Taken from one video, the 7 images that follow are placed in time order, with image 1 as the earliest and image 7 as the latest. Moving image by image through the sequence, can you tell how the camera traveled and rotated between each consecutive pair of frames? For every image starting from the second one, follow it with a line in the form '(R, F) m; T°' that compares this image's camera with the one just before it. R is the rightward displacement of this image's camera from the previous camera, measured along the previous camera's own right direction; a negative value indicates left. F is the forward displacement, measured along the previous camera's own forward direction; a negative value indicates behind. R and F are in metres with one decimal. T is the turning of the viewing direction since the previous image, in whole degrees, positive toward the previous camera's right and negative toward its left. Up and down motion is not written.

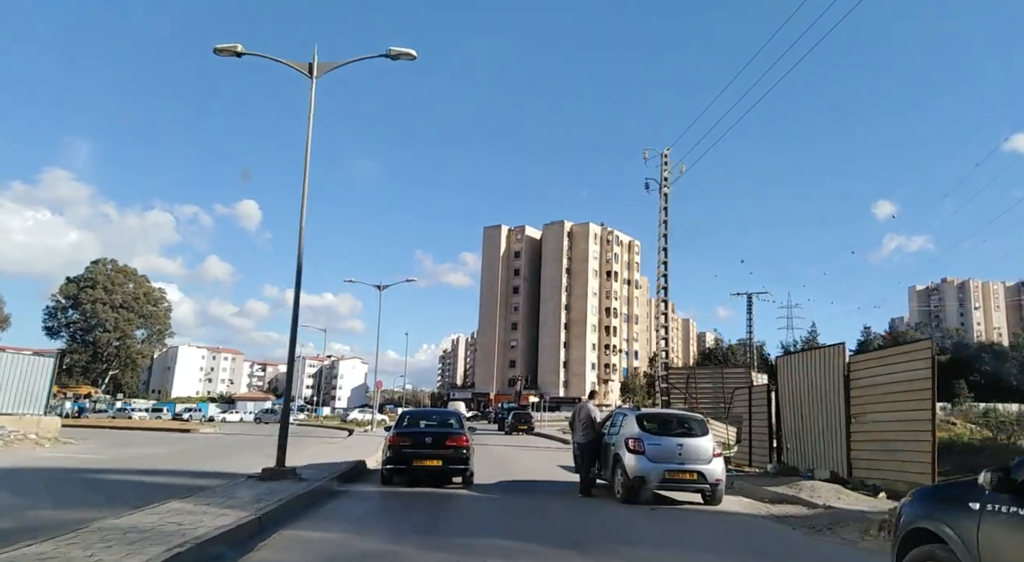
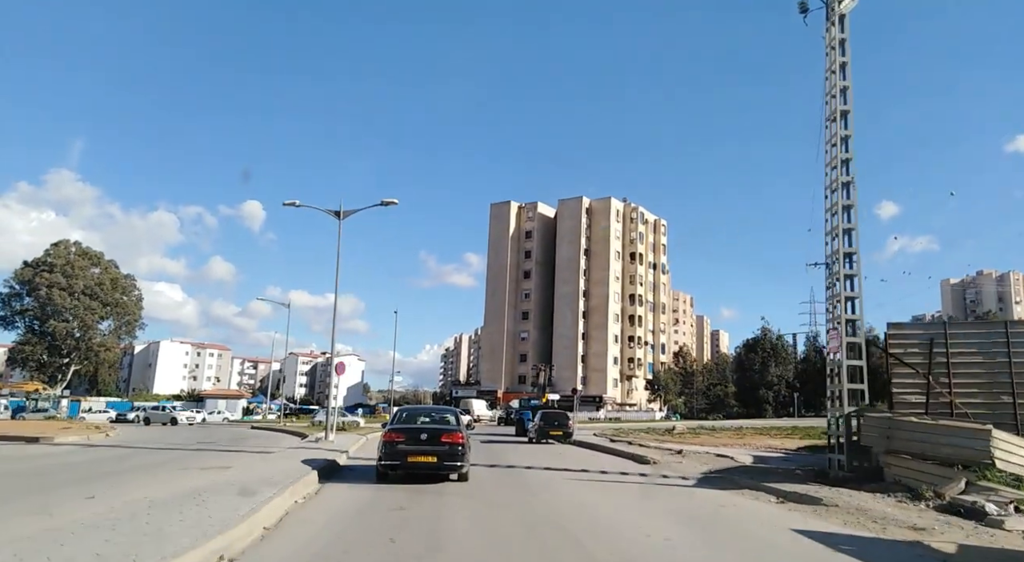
(-0.9, +12.7) m; 0°
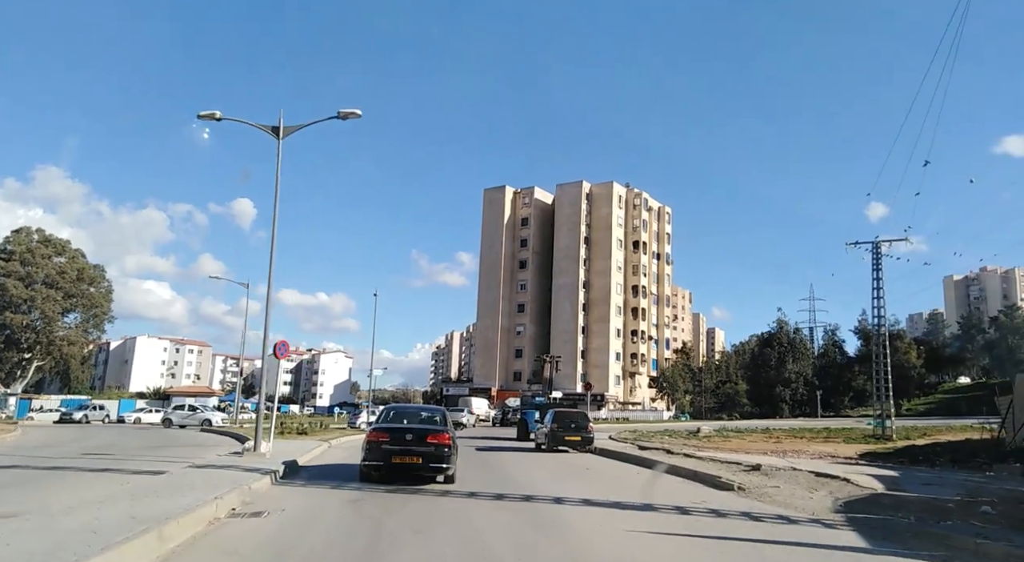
(-0.4, +6.5) m; +1°
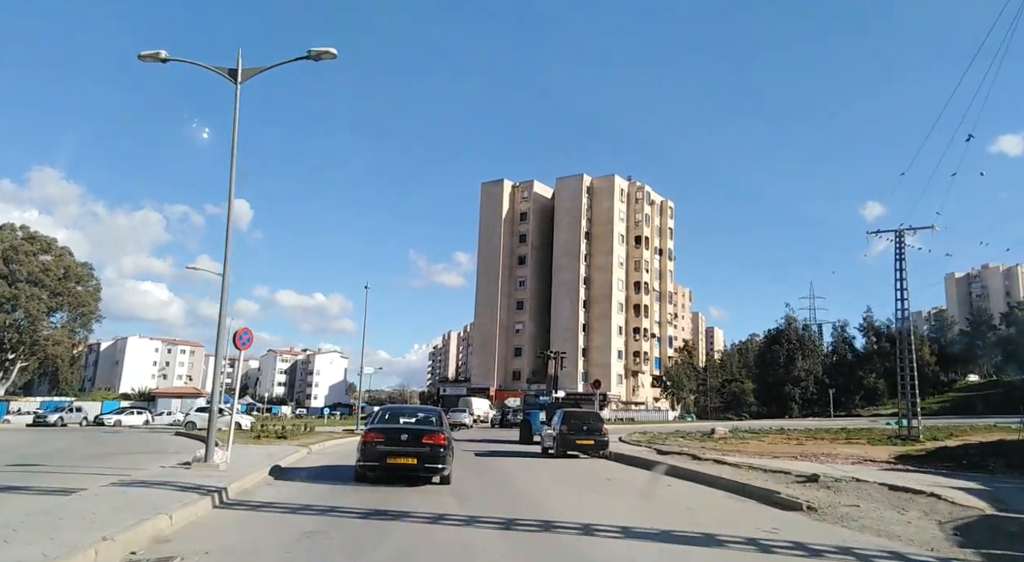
(-0.2, +2.6) m; 0°
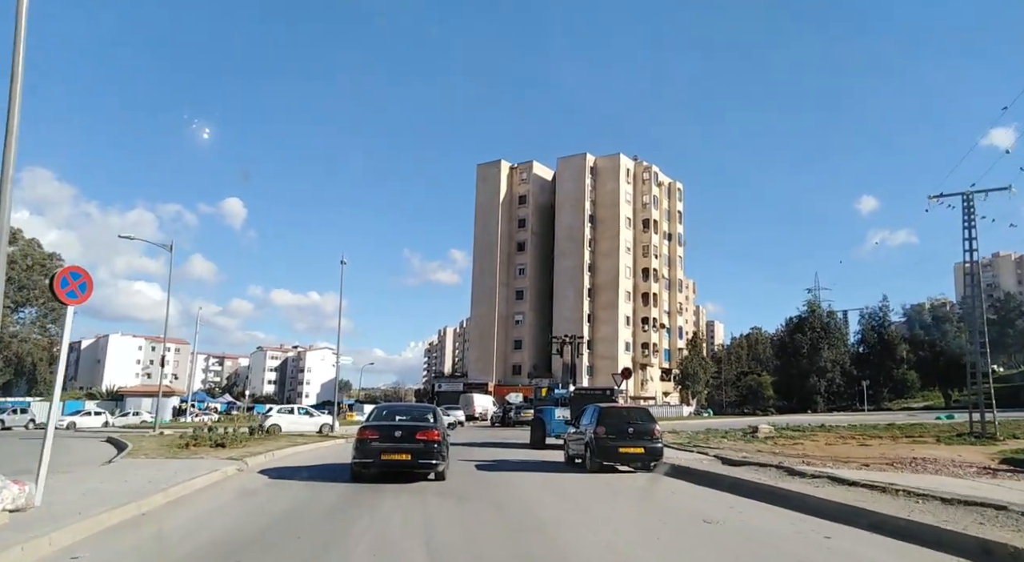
(-0.4, +5.7) m; 0°
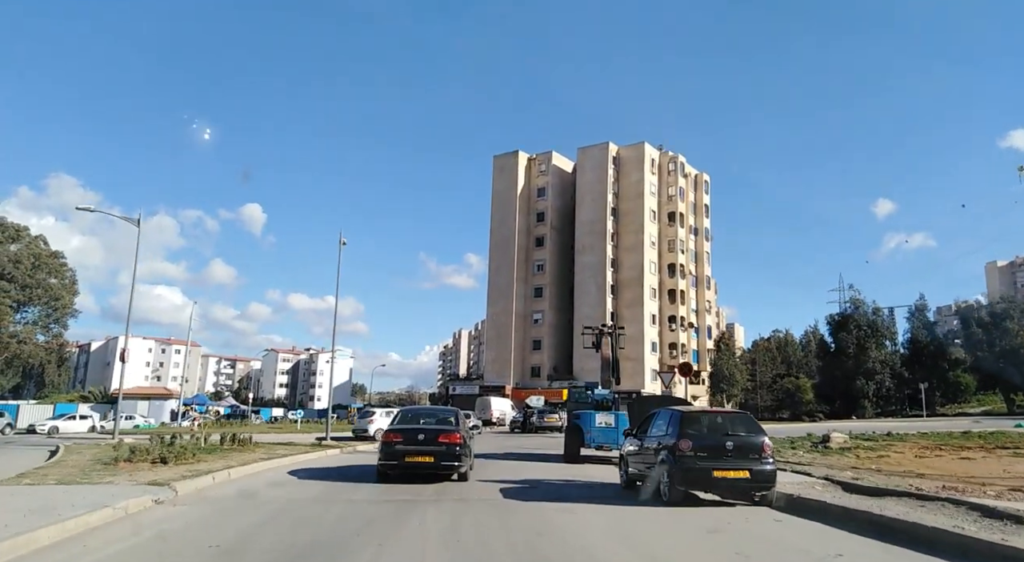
(-0.3, +4.4) m; -1°
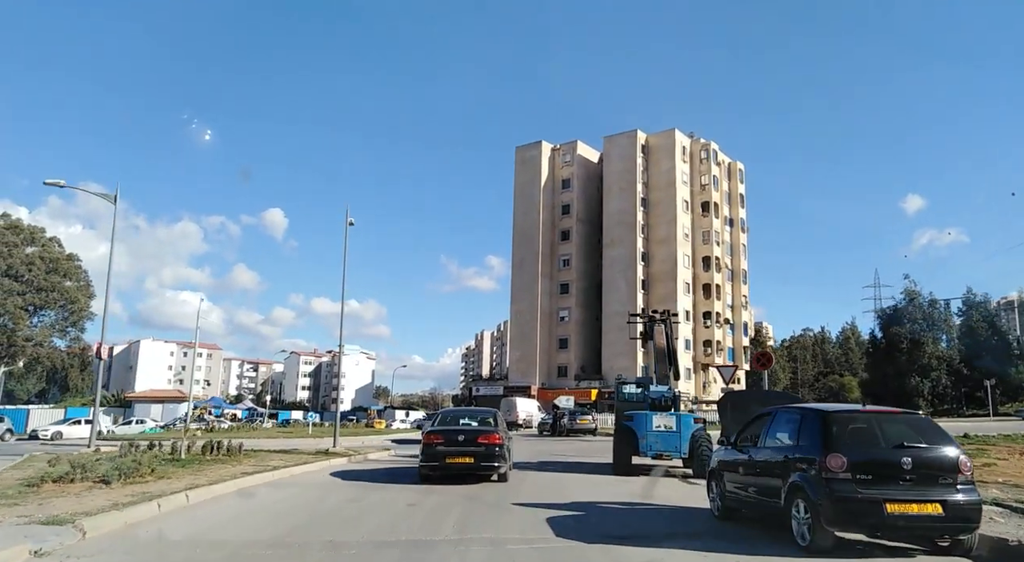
(-0.3, +3.2) m; -2°
